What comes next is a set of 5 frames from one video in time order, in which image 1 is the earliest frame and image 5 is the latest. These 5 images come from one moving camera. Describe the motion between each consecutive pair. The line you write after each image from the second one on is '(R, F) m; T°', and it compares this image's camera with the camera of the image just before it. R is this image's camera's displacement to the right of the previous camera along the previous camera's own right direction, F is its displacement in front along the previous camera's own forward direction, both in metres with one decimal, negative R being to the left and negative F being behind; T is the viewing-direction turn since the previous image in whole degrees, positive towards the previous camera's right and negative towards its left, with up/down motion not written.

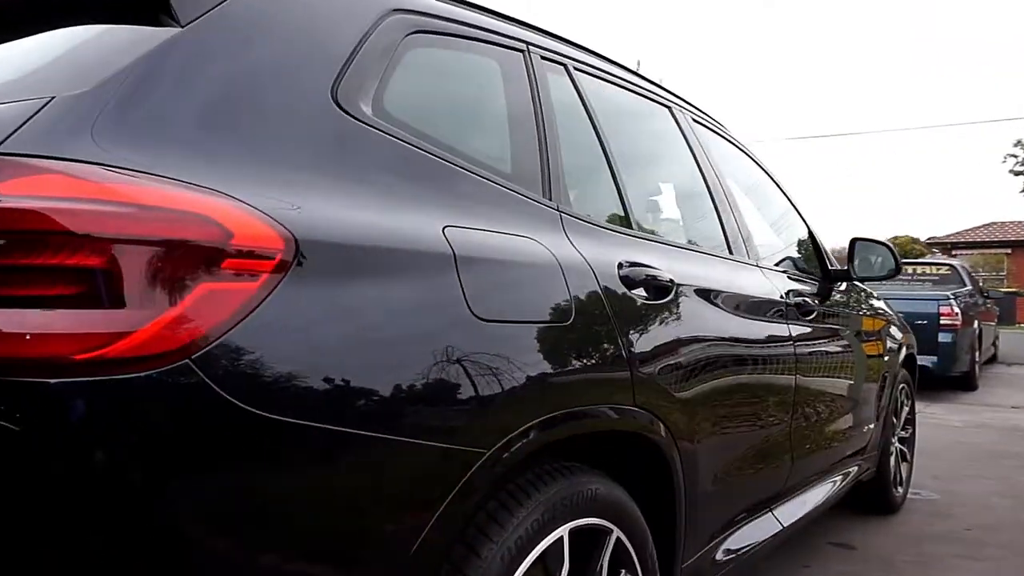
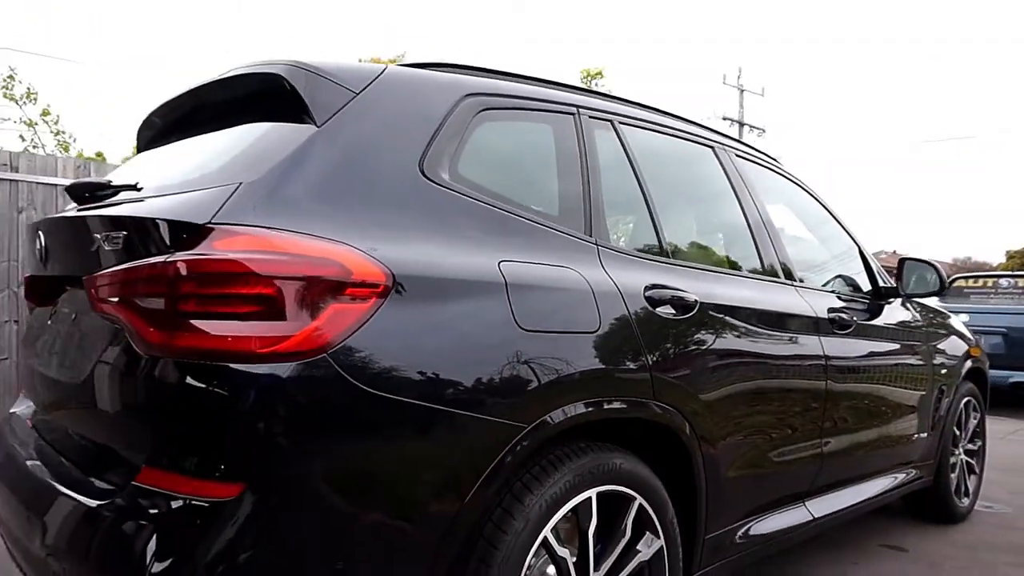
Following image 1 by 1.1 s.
(+0.2, -0.5) m; -8°
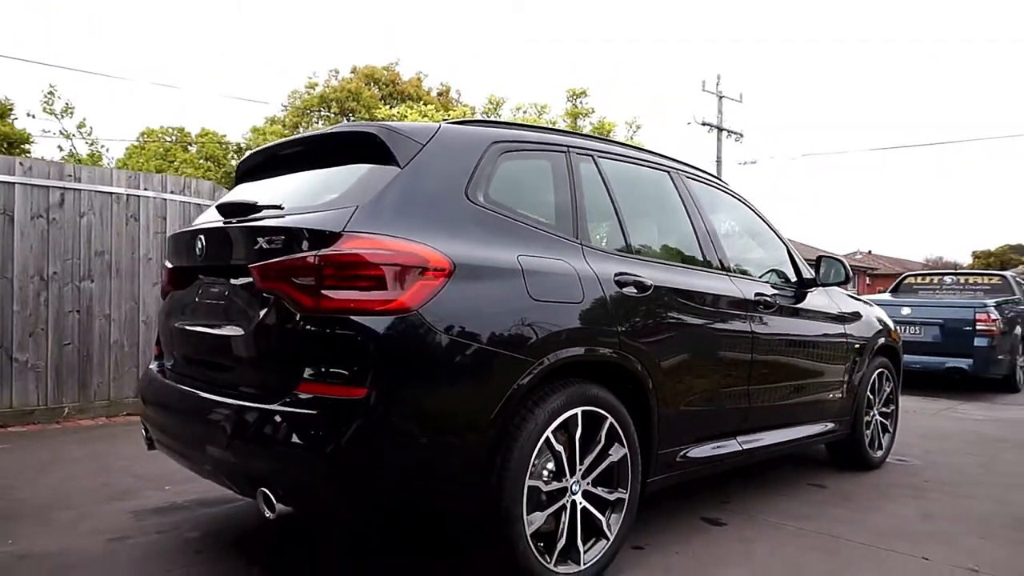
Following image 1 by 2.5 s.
(-0.1, -0.9) m; +1°
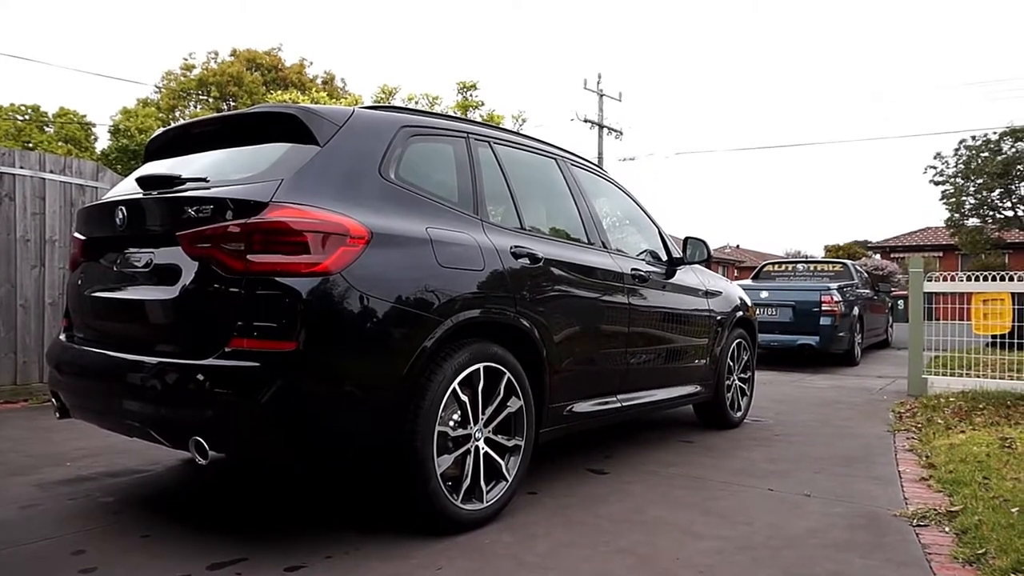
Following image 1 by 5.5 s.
(-0.1, -0.3) m; +9°
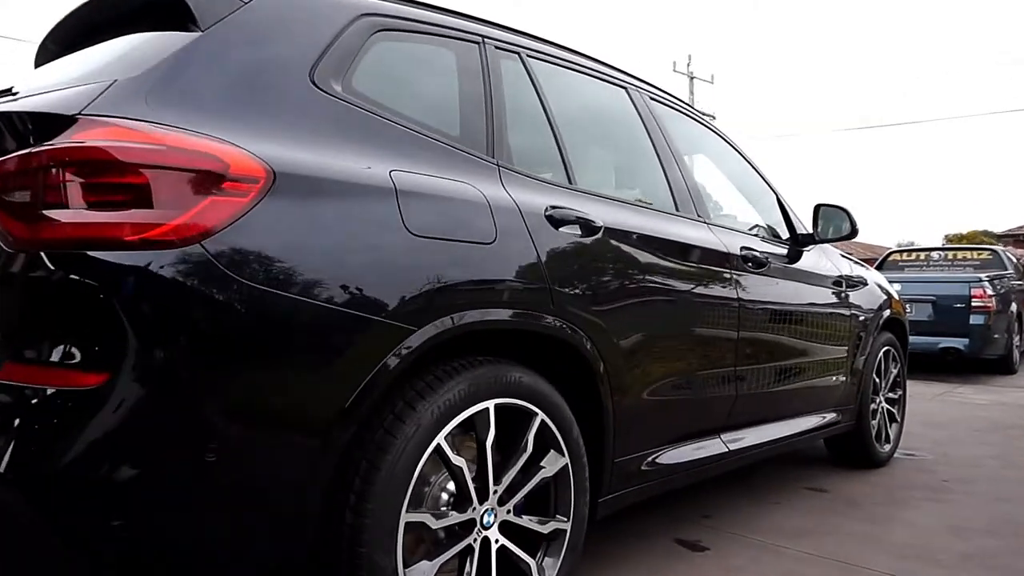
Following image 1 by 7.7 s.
(+0.2, +1.3) m; -7°
